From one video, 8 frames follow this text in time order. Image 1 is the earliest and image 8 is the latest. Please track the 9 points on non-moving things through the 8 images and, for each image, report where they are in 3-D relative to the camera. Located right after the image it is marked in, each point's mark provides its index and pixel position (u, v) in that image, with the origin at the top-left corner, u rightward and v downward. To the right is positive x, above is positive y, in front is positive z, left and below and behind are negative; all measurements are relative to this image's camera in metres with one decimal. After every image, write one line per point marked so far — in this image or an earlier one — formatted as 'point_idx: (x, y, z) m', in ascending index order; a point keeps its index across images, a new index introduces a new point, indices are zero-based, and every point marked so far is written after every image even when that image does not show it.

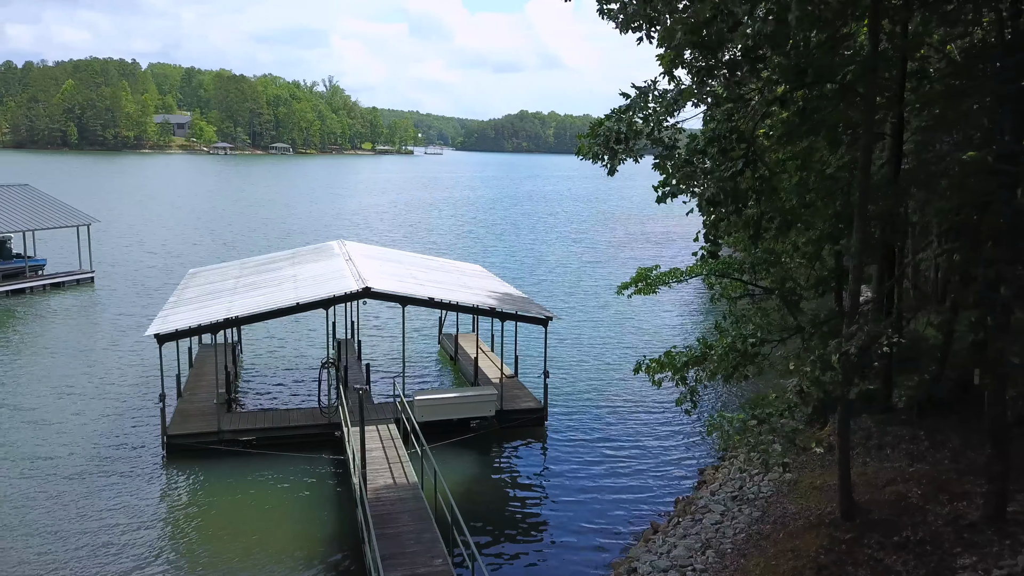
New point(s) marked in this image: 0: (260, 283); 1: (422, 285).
0: (-6.2, +0.1, +19.9) m
1: (-2.1, +0.1, +18.9) m
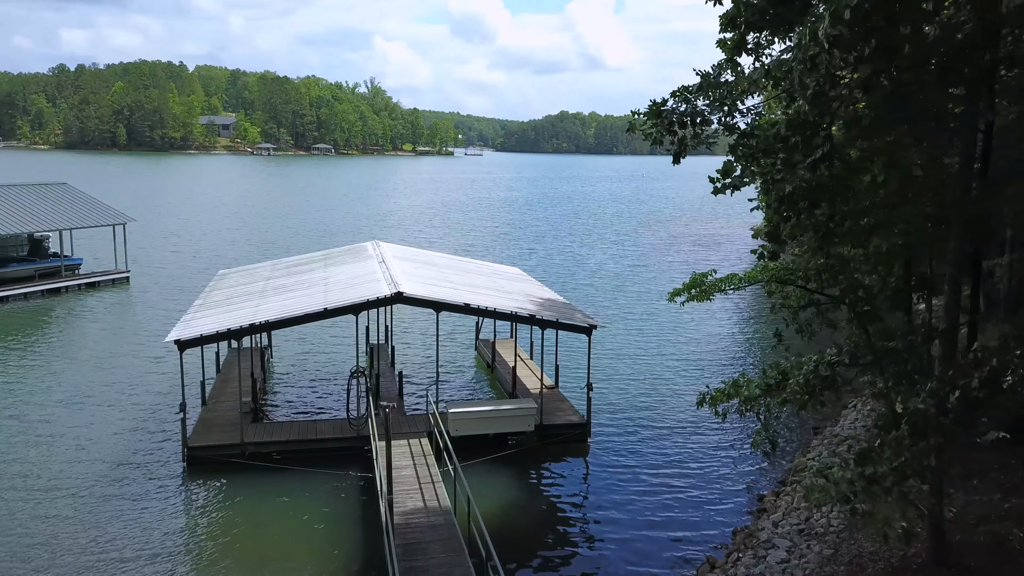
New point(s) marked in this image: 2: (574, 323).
0: (-5.3, +0.1, +19.0) m
1: (-1.2, 0.0, +17.8) m
2: (+1.4, -0.7, +17.2) m
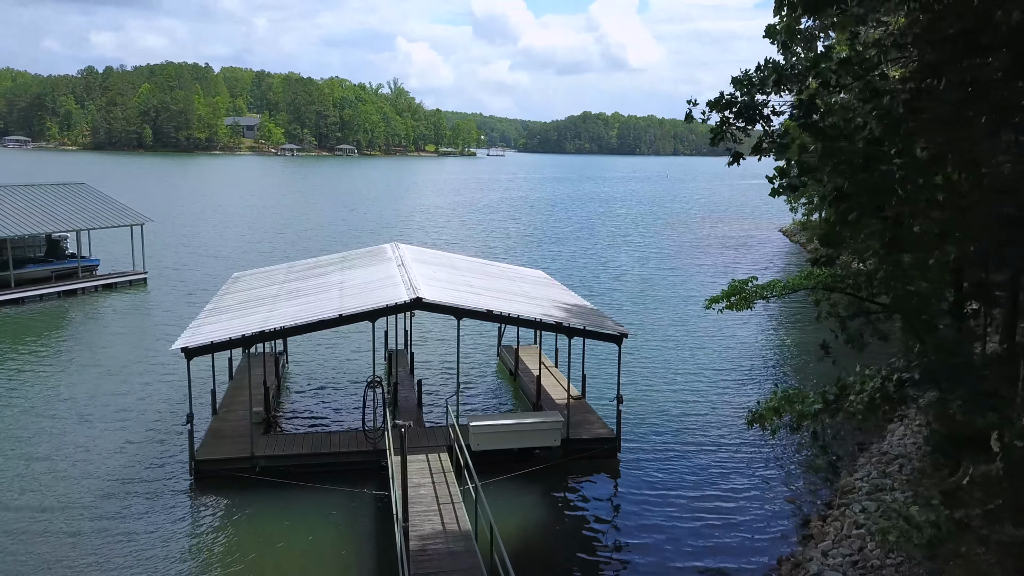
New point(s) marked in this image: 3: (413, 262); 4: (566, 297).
0: (-4.7, 0.0, +18.1) m
1: (-0.7, -0.1, +16.8) m
2: (+1.9, -0.9, +16.2) m
3: (-2.4, +0.6, +19.8) m
4: (+1.3, -0.2, +18.7) m
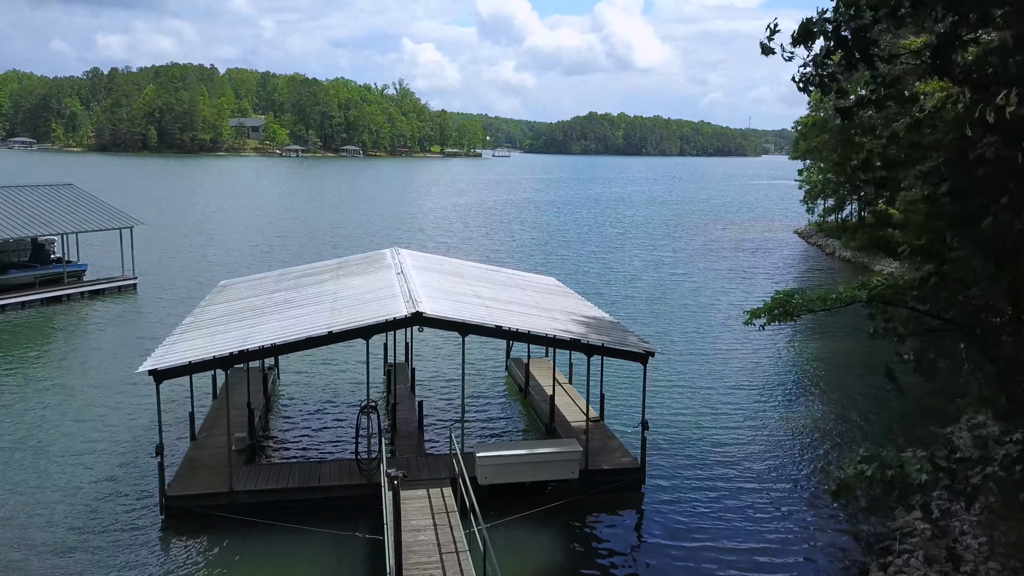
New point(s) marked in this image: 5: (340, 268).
0: (-4.5, -0.3, +16.4) m
1: (-0.4, -0.4, +15.1) m
2: (+2.1, -1.1, +14.4) m
3: (-2.2, +0.4, +18.0) m
4: (+1.5, -0.4, +17.0) m
5: (-4.3, +0.5, +19.6) m
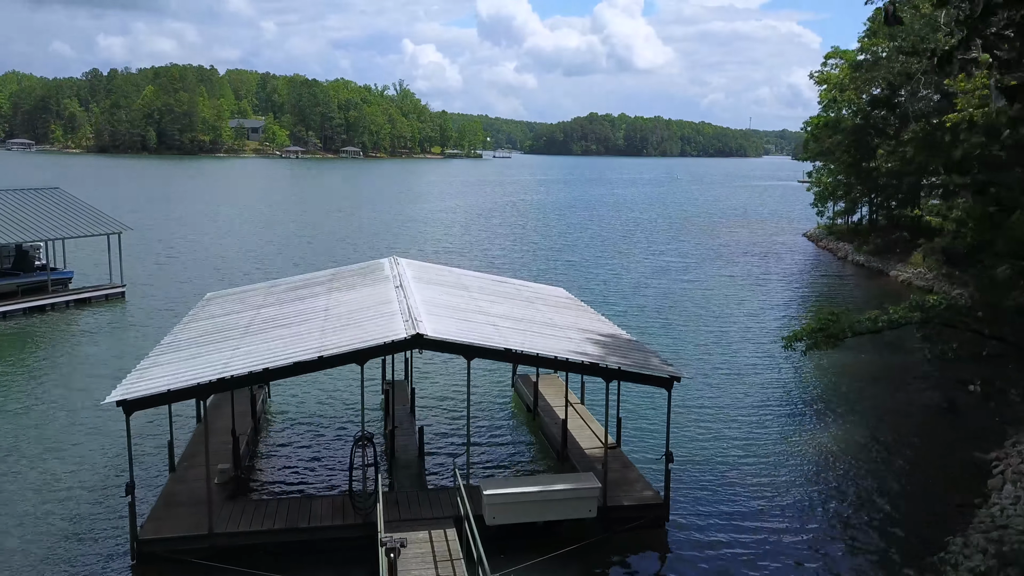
0: (-4.3, -0.6, +15.1) m
1: (-0.3, -0.7, +13.7) m
2: (+2.3, -1.4, +13.0) m
3: (-2.0, +0.1, +16.7) m
4: (+1.7, -0.7, +15.6) m
5: (-4.1, +0.2, +18.2) m
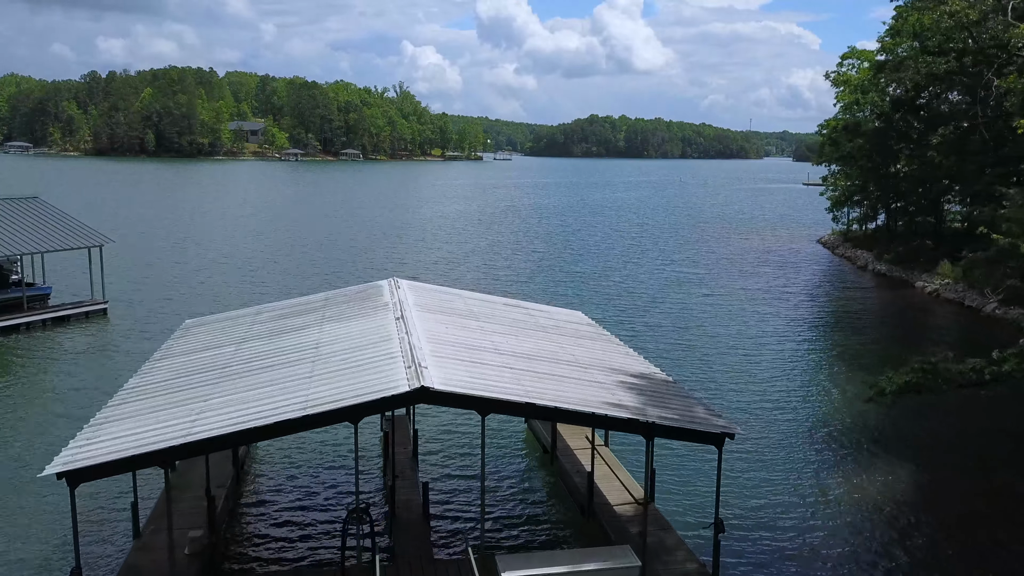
0: (-4.0, -1.1, +13.1) m
1: (0.0, -1.2, +11.8) m
2: (+2.6, -1.9, +11.1) m
3: (-1.7, -0.4, +14.7) m
4: (+2.0, -1.3, +13.6) m
5: (-3.8, -0.4, +16.2) m
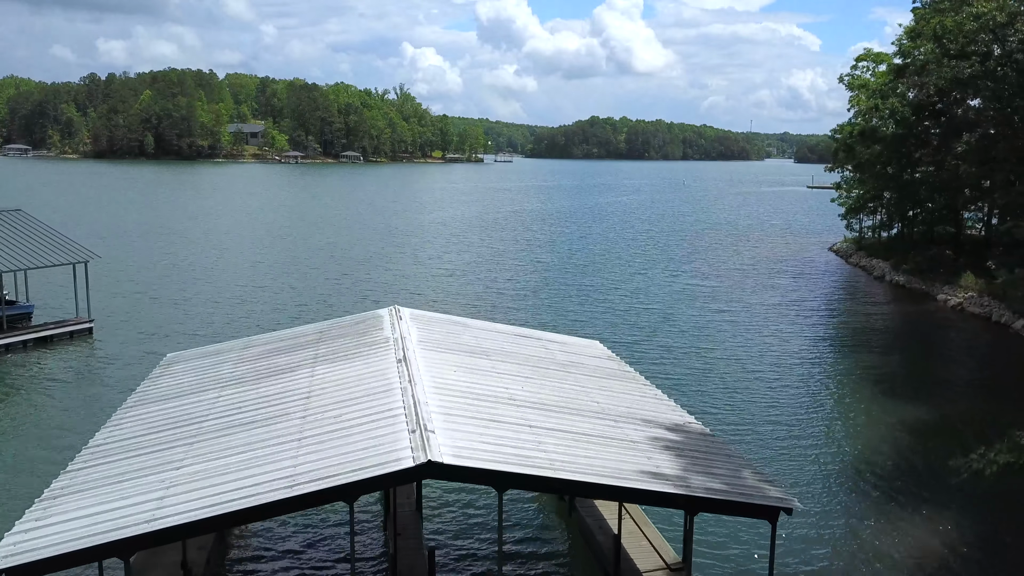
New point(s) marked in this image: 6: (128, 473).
0: (-3.7, -1.7, +11.6) m
1: (+0.3, -1.8, +10.2) m
2: (+2.8, -2.5, +9.5) m
3: (-1.5, -1.0, +13.2) m
4: (+2.2, -1.9, +12.1) m
5: (-3.6, -1.0, +14.7) m
6: (-4.7, -2.2, +9.9) m
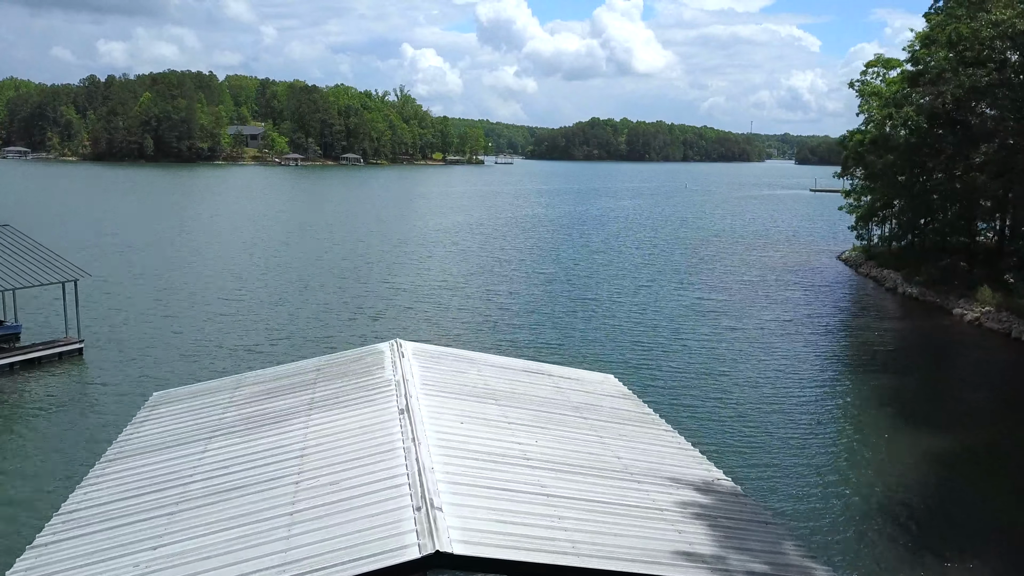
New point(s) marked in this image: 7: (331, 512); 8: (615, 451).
0: (-3.6, -2.3, +10.6) m
1: (+0.5, -2.4, +9.2) m
2: (+3.0, -3.1, +8.5) m
3: (-1.3, -1.7, +12.2) m
4: (+2.4, -2.5, +11.1) m
5: (-3.4, -1.6, +13.7) m
6: (-4.6, -2.9, +8.9) m
7: (-2.0, -2.4, +8.9) m
8: (+1.5, -2.3, +11.3) m
